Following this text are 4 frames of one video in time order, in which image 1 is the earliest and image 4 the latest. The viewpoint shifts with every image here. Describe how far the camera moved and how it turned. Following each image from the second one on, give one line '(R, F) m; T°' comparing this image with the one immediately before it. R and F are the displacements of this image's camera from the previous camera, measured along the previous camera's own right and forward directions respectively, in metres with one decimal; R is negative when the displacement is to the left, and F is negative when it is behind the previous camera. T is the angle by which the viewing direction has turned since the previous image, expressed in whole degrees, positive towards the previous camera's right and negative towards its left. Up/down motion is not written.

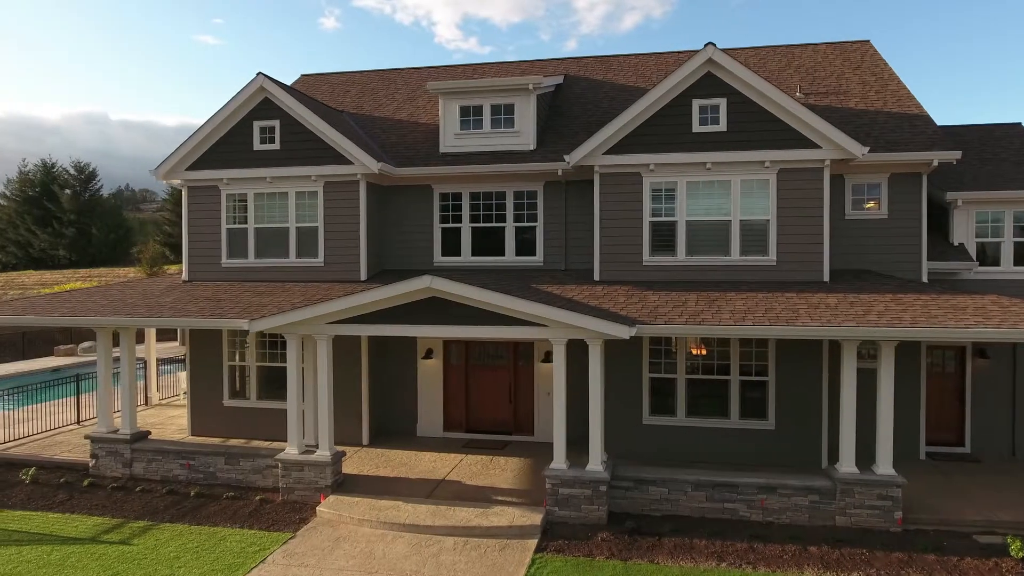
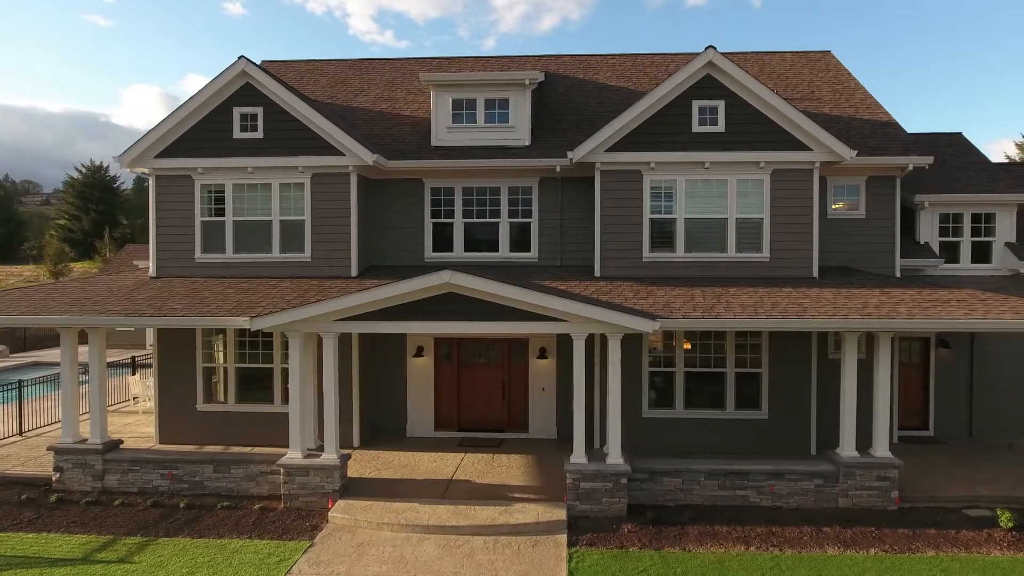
(-1.5, +0.2) m; +7°
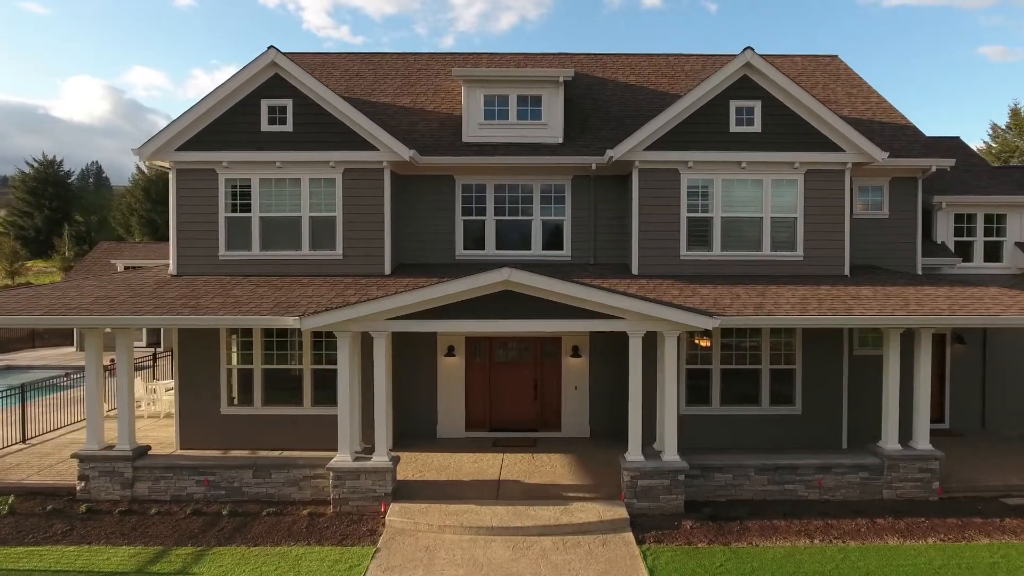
(-1.5, +0.1) m; +4°
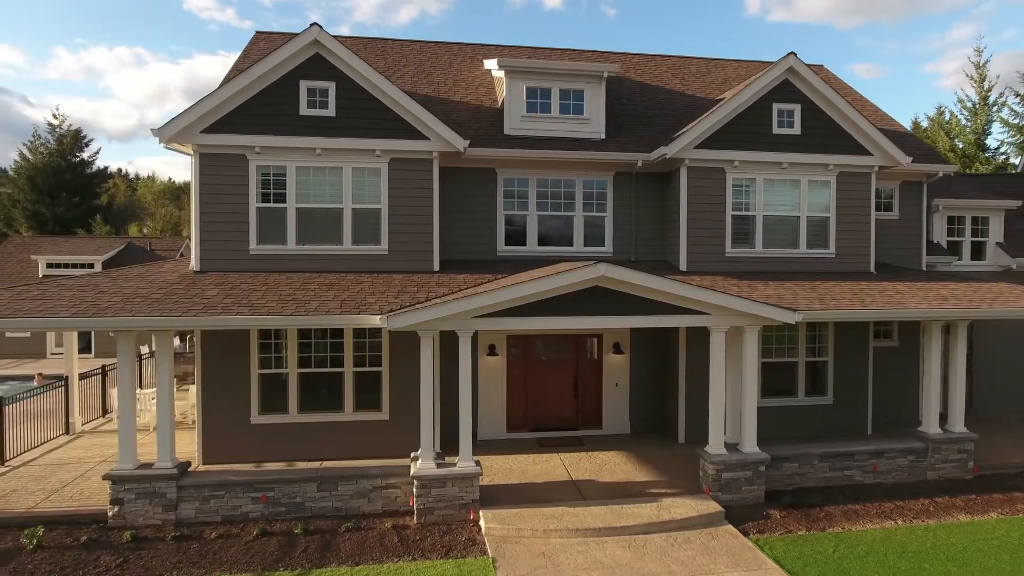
(-2.7, +0.5) m; +9°
